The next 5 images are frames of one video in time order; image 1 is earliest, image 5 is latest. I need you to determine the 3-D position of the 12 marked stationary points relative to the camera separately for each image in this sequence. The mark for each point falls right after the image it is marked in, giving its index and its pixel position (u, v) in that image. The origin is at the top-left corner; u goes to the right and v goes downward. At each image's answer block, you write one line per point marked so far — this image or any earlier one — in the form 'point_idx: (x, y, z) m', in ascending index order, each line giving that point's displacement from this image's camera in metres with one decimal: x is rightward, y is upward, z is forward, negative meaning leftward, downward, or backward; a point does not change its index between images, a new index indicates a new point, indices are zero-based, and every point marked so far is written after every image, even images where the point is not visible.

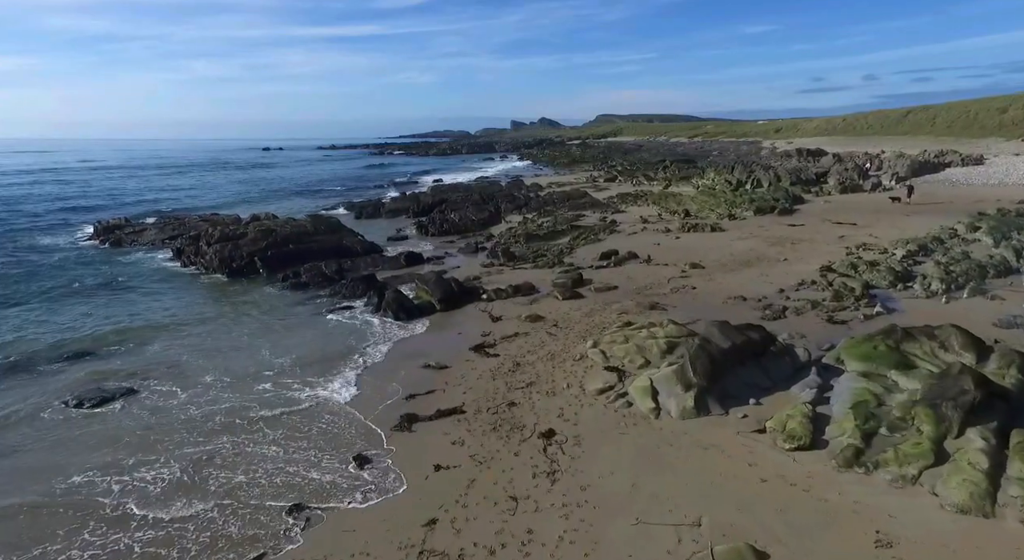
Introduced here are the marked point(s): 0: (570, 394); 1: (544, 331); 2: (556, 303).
0: (+1.0, -2.0, +10.3) m
1: (+0.7, -1.2, +13.6) m
2: (+1.2, -0.7, +16.1) m
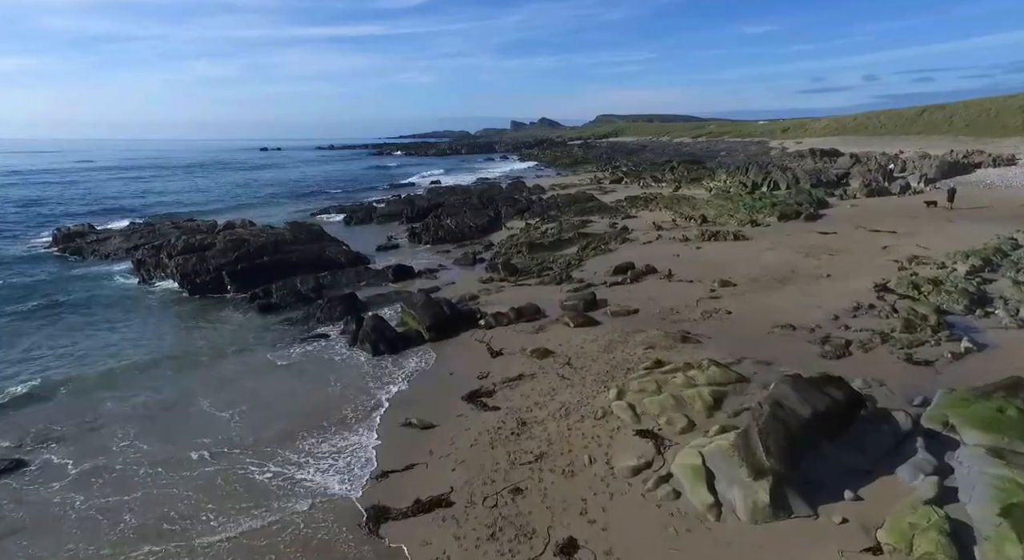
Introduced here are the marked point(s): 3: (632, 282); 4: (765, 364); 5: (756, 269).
0: (+1.1, -2.6, +7.7) m
1: (+0.8, -1.8, +11.0) m
2: (+1.3, -1.2, +13.5) m
3: (+3.7, -0.1, +18.0) m
4: (+4.6, -1.5, +10.8) m
5: (+7.6, +0.3, +18.3) m
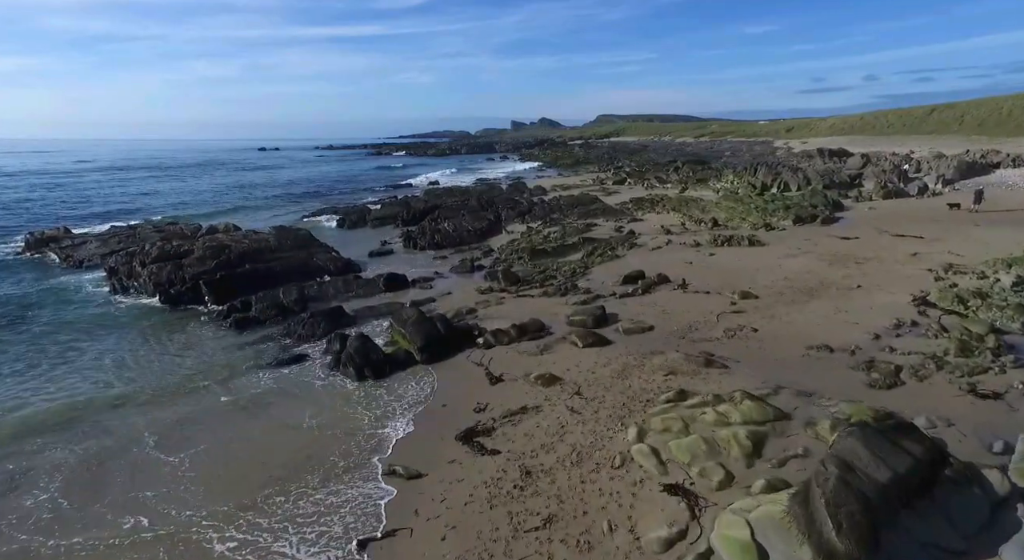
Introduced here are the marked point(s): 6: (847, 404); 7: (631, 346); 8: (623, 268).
0: (+1.1, -2.9, +6.3) m
1: (+0.8, -2.1, +9.6) m
2: (+1.3, -1.5, +12.1) m
3: (+3.7, -0.4, +16.6) m
4: (+4.7, -1.8, +9.4) m
5: (+7.6, 0.0, +16.9) m
6: (+5.0, -1.9, +8.8) m
7: (+2.5, -1.4, +12.2) m
8: (+3.8, +0.4, +19.9) m
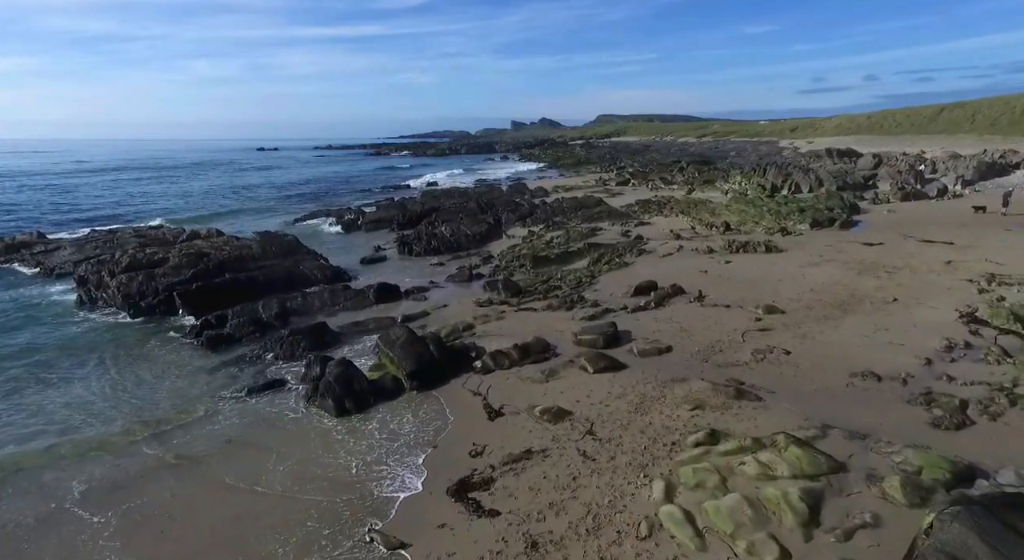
0: (+1.1, -3.2, +4.9) m
1: (+0.9, -2.4, +8.2) m
2: (+1.3, -1.8, +10.7) m
3: (+3.7, -0.7, +15.1) m
4: (+4.7, -2.2, +7.9) m
5: (+7.6, -0.3, +15.4) m
6: (+5.1, -2.2, +7.4) m
7: (+2.5, -1.7, +10.7) m
8: (+3.8, +0.1, +18.4) m
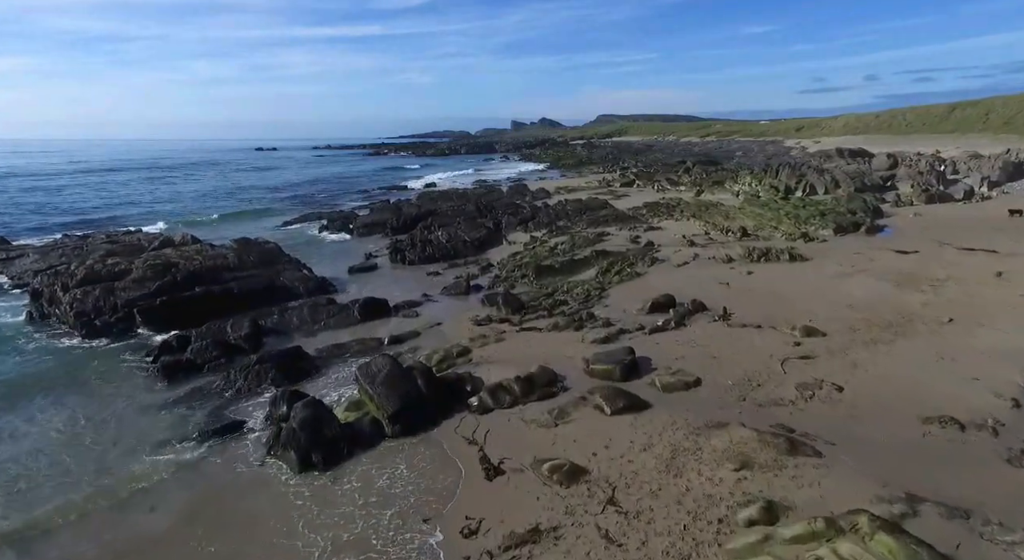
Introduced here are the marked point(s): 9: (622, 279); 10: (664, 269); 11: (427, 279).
0: (+1.2, -3.5, +3.1) m
1: (+0.9, -2.7, +6.4) m
2: (+1.3, -2.2, +8.9) m
3: (+3.8, -1.0, +13.4) m
4: (+4.7, -2.5, +6.2) m
5: (+7.7, -0.6, +13.7) m
6: (+5.1, -2.5, +5.7) m
7: (+2.5, -2.0, +9.0) m
8: (+3.8, -0.3, +16.7) m
9: (+3.4, +0.1, +18.0) m
10: (+4.9, +0.4, +19.0) m
11: (-2.8, +0.1, +19.8) m
